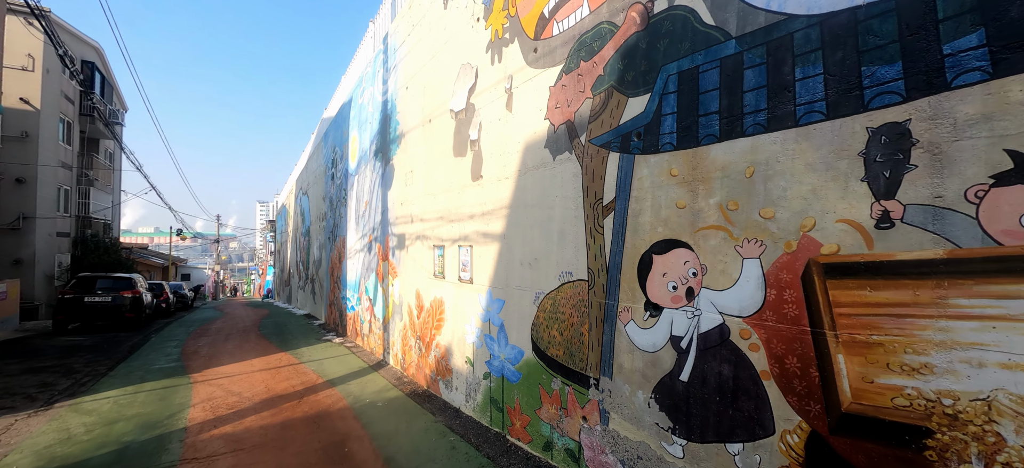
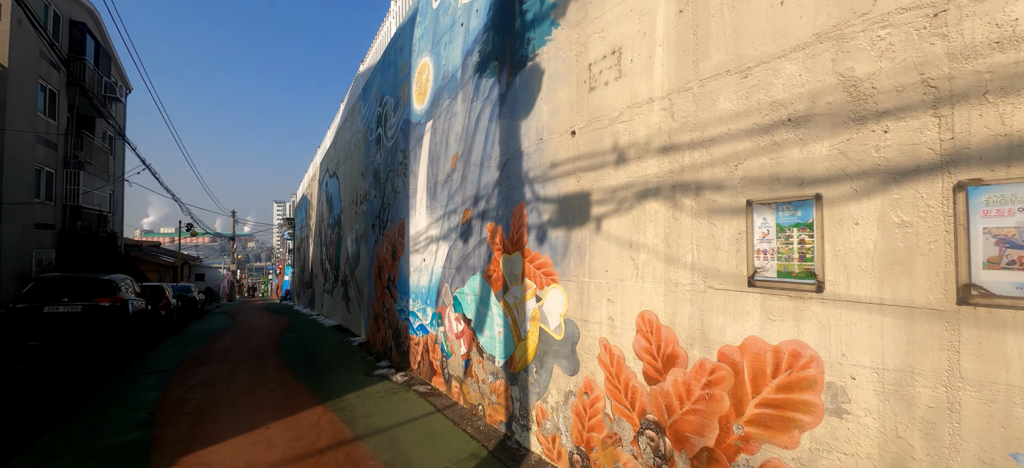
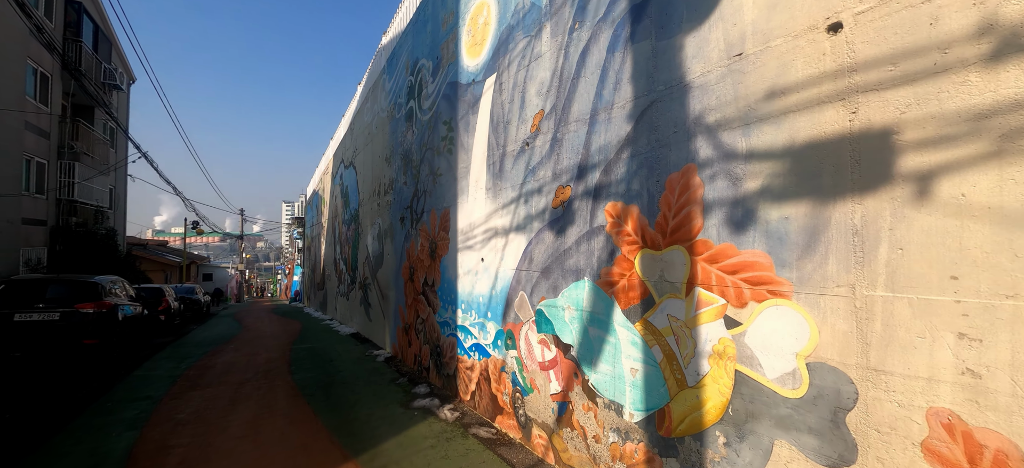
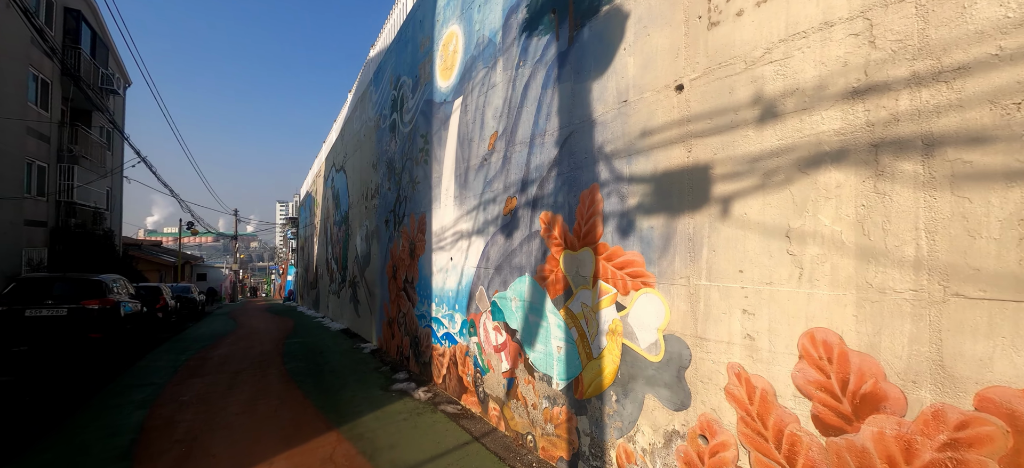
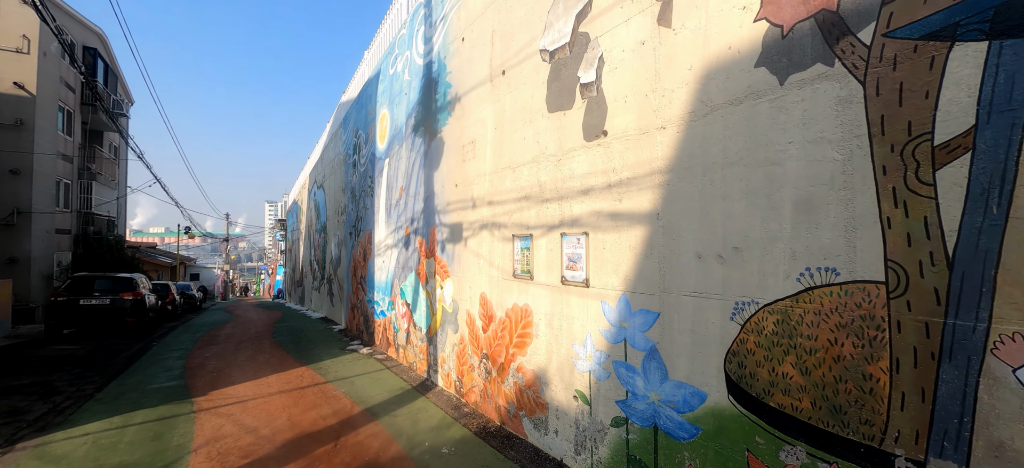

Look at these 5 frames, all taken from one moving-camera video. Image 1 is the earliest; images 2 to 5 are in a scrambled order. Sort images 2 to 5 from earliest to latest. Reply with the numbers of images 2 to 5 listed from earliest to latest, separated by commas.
5, 2, 4, 3
